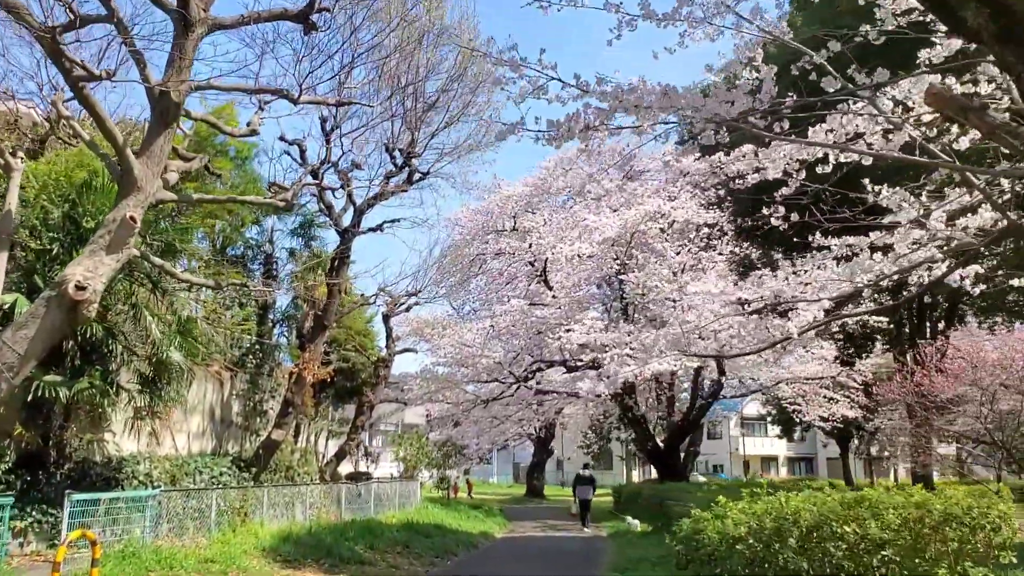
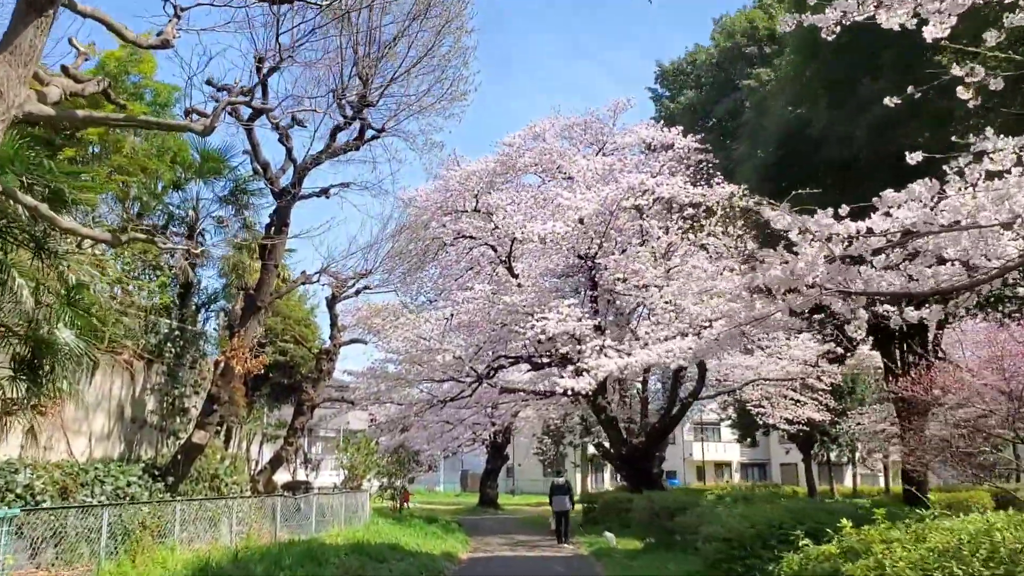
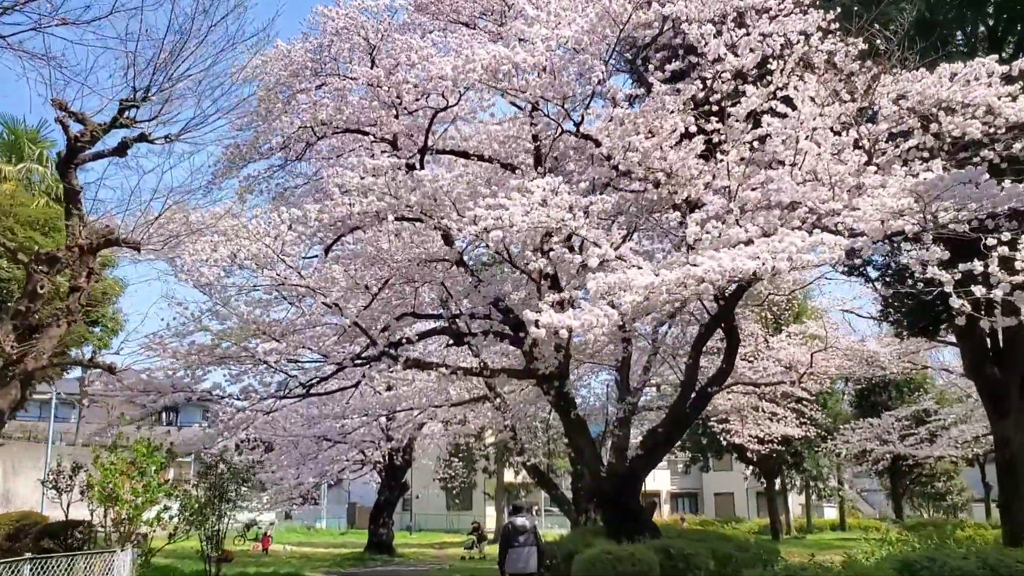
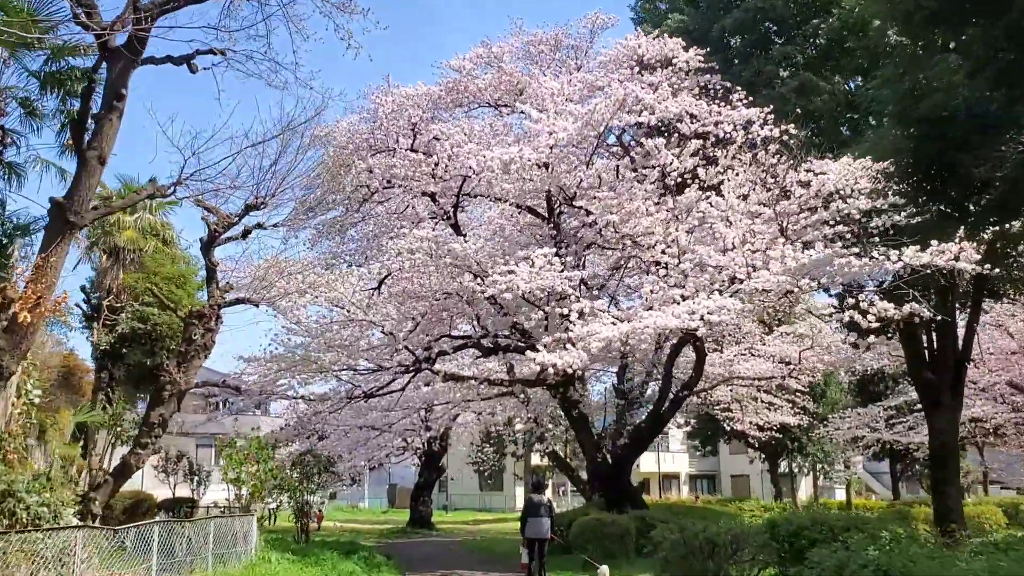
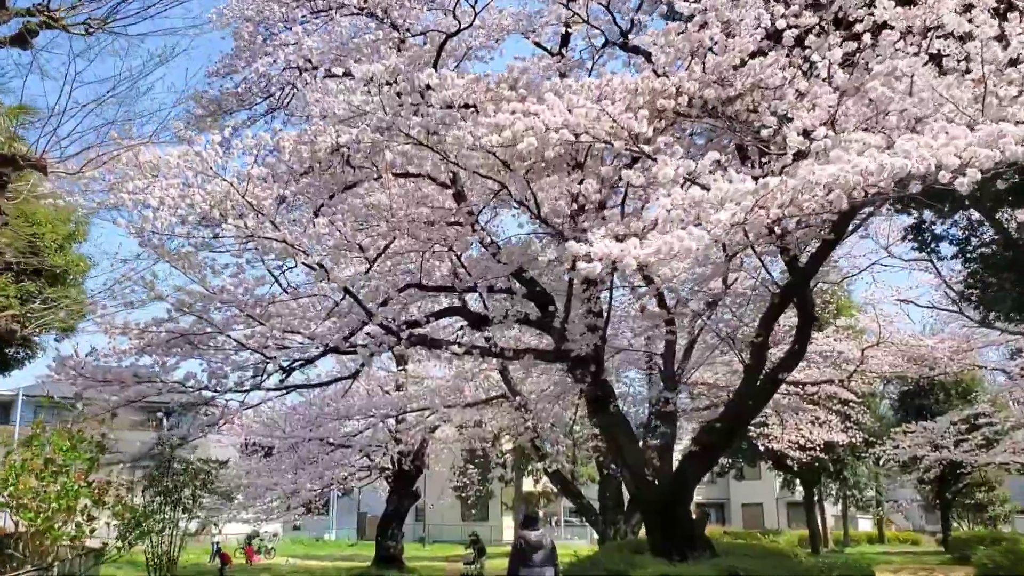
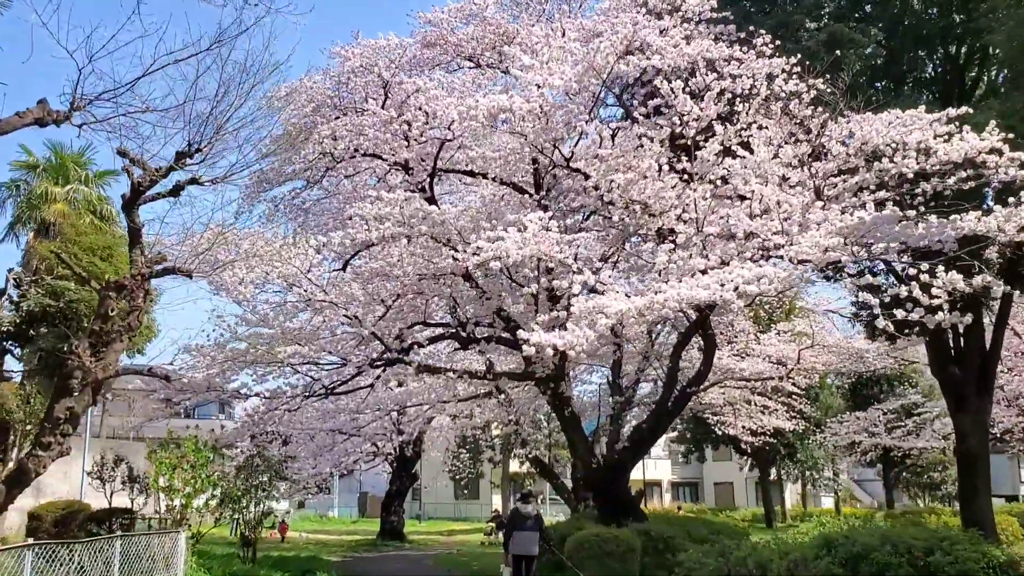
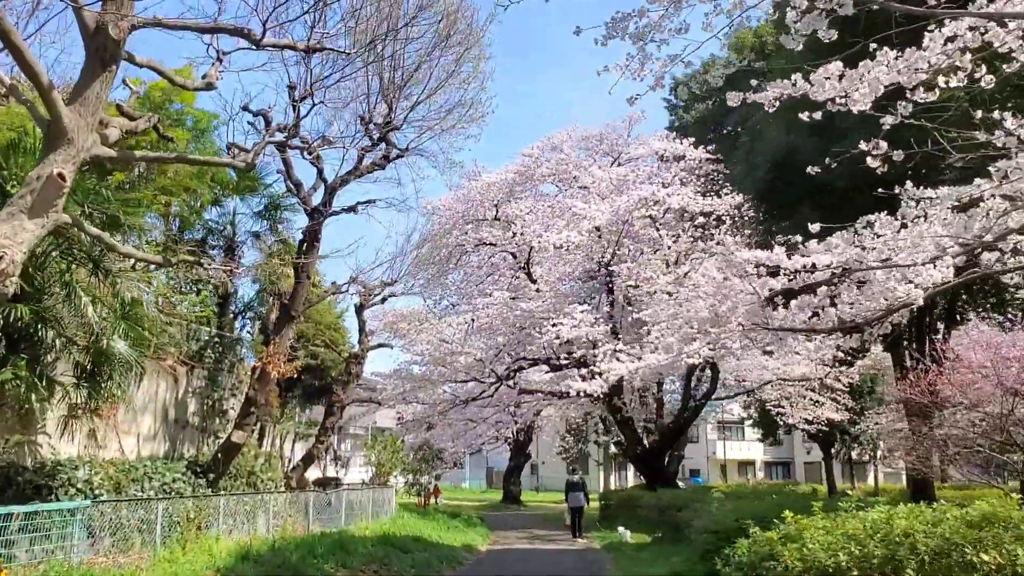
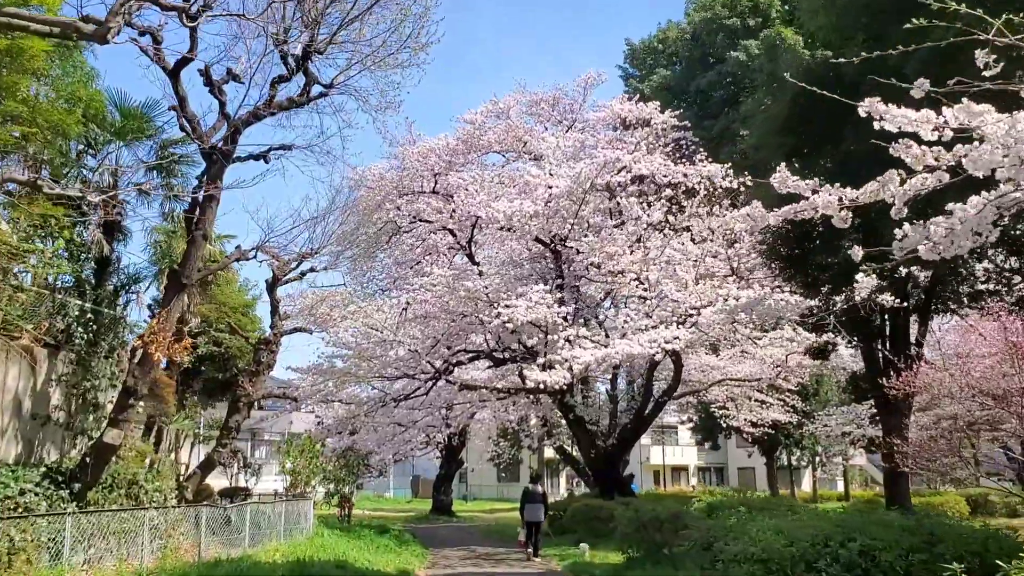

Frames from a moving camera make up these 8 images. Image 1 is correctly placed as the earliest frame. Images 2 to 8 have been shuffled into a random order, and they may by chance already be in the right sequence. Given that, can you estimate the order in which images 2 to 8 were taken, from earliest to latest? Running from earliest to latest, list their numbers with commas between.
7, 2, 8, 4, 6, 3, 5
